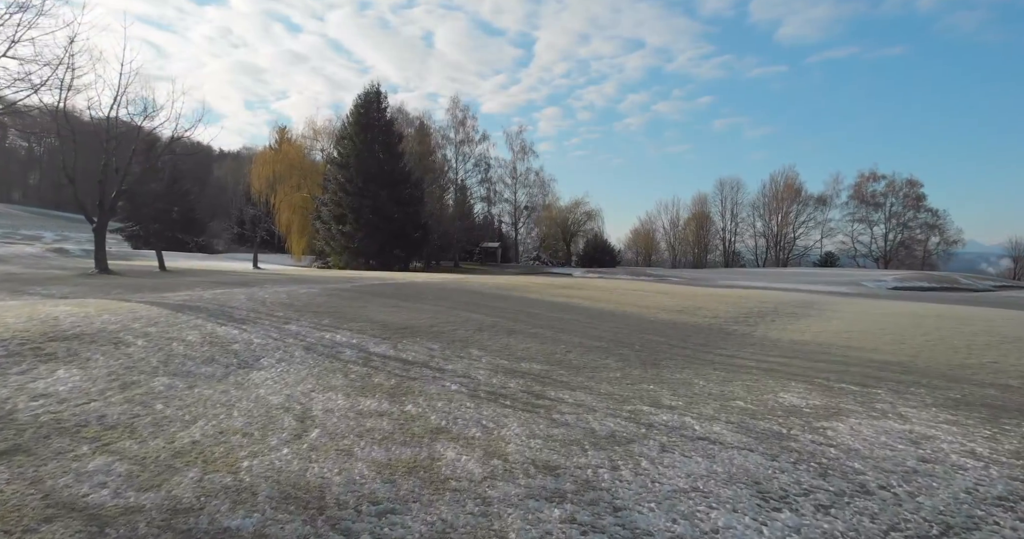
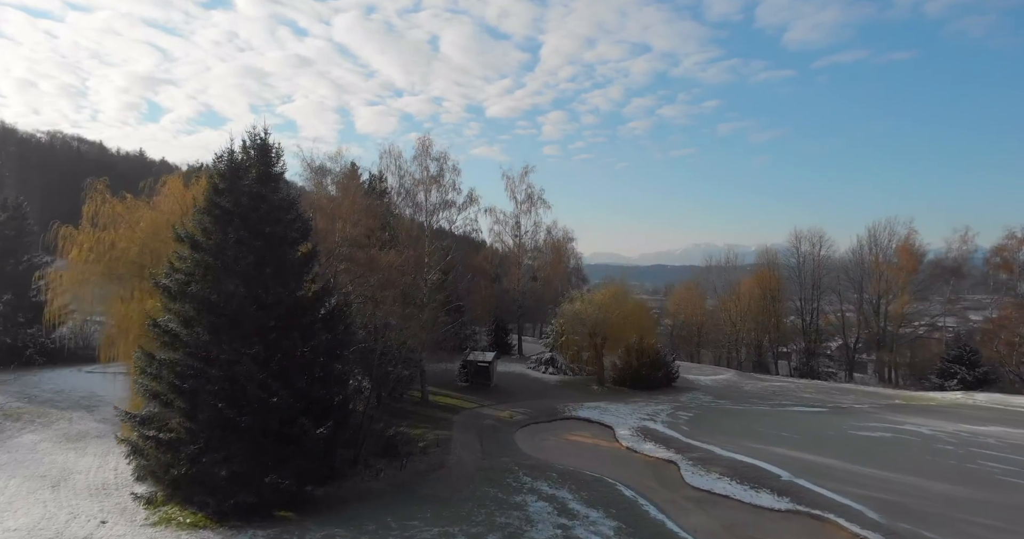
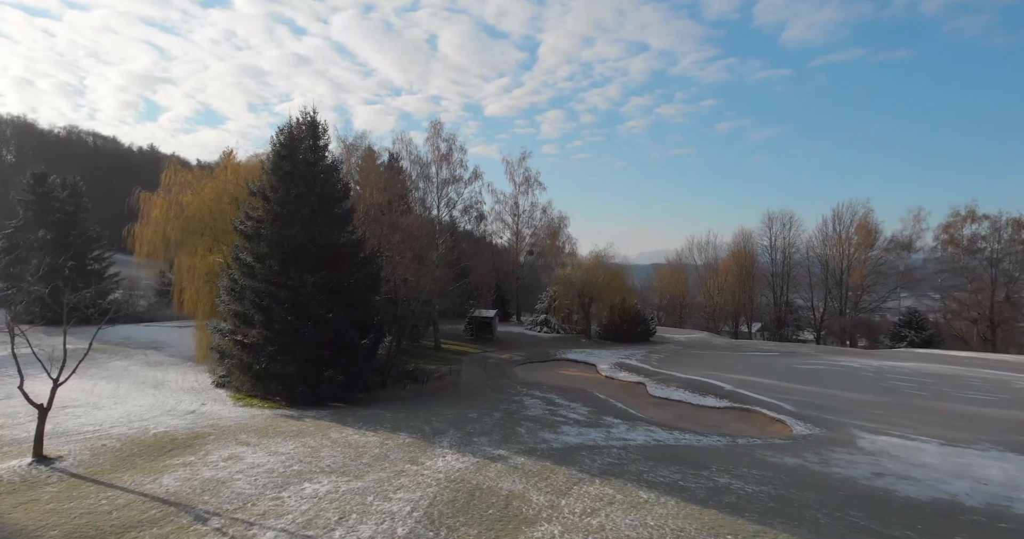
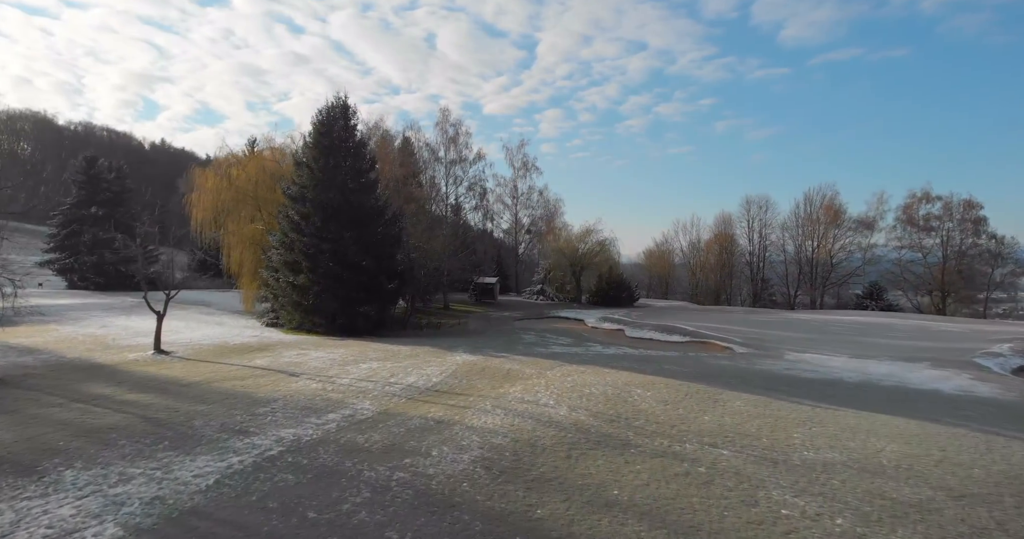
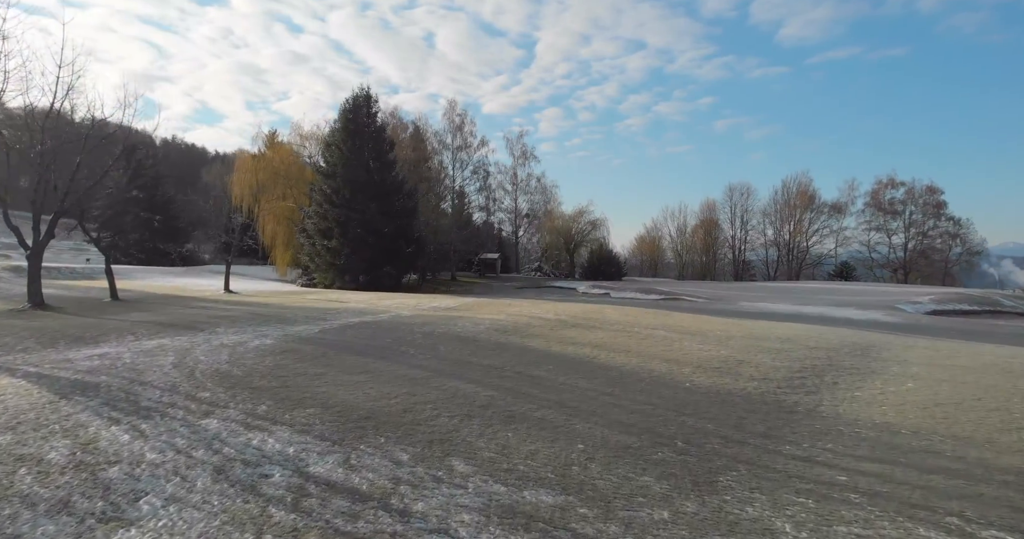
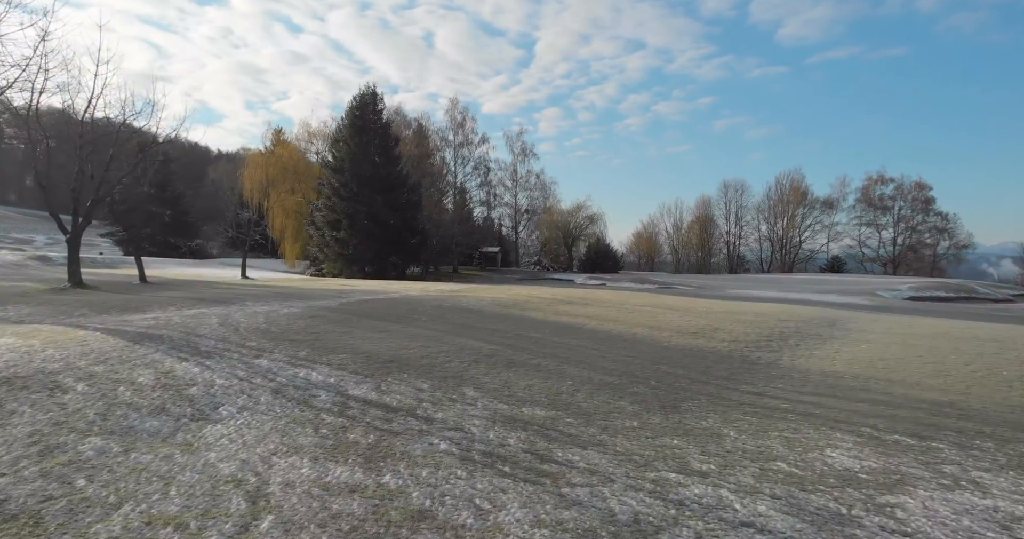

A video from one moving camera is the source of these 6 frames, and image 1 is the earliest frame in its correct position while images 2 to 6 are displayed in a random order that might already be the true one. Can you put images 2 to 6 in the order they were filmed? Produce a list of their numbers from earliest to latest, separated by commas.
6, 5, 4, 3, 2
